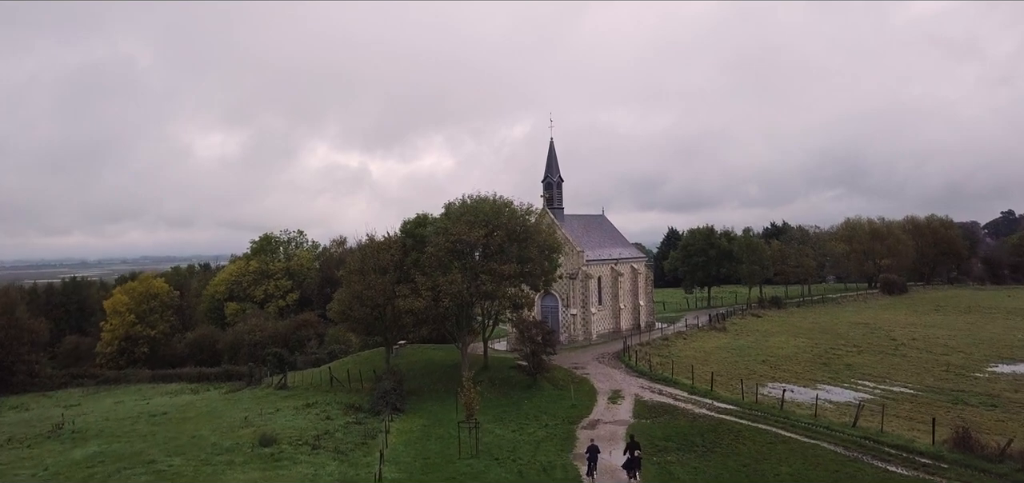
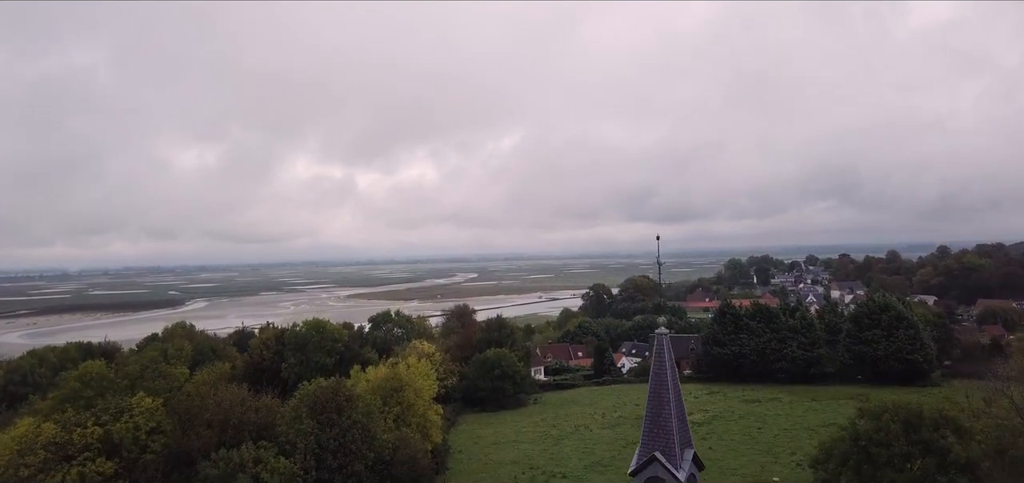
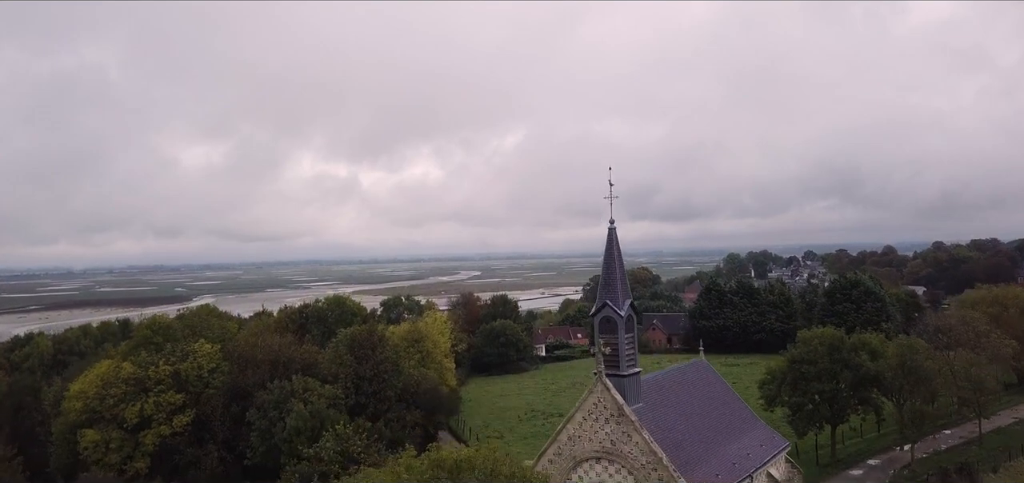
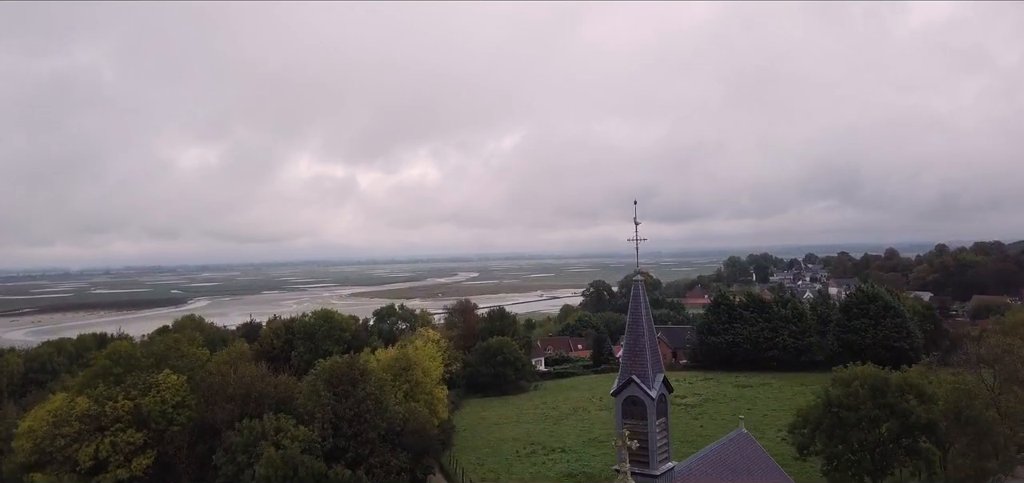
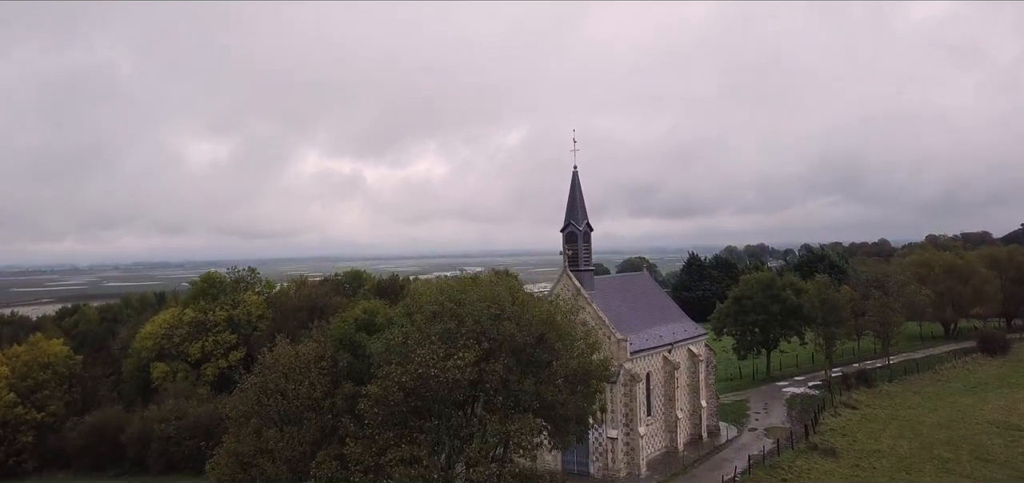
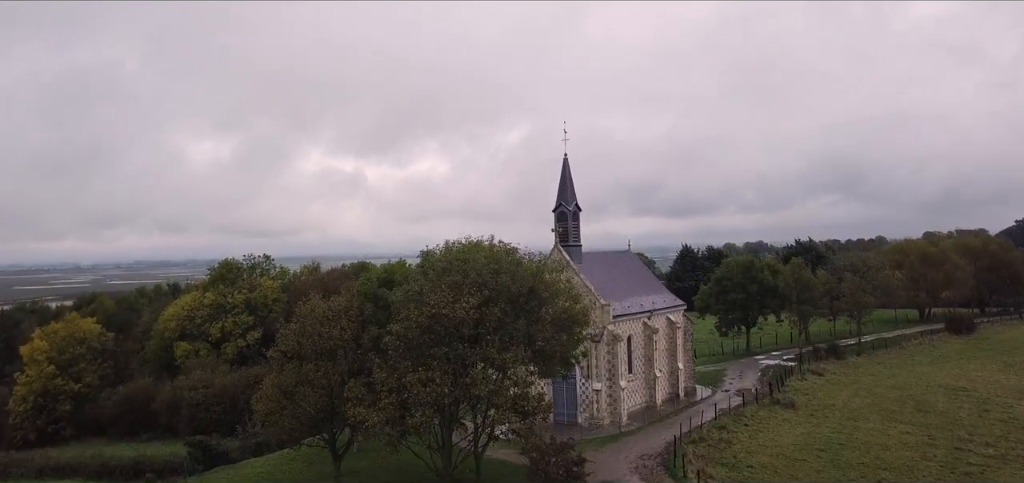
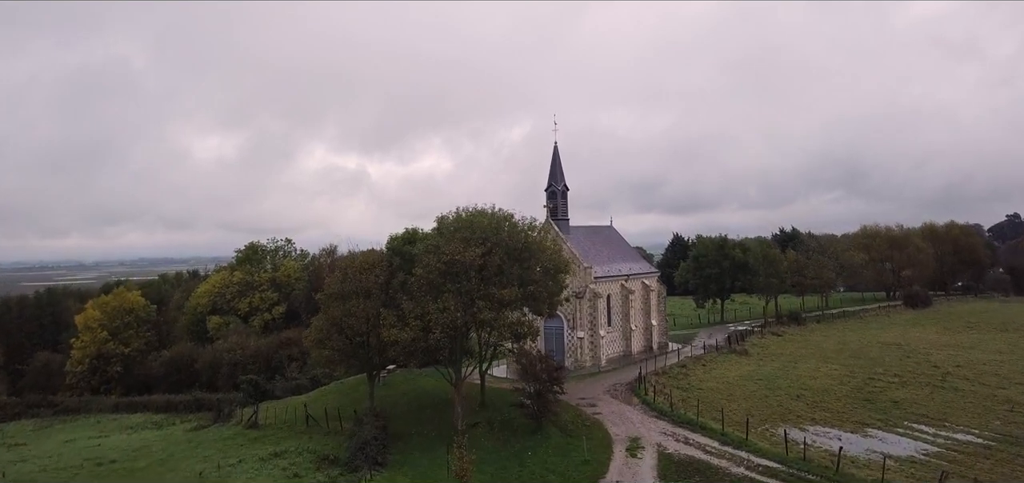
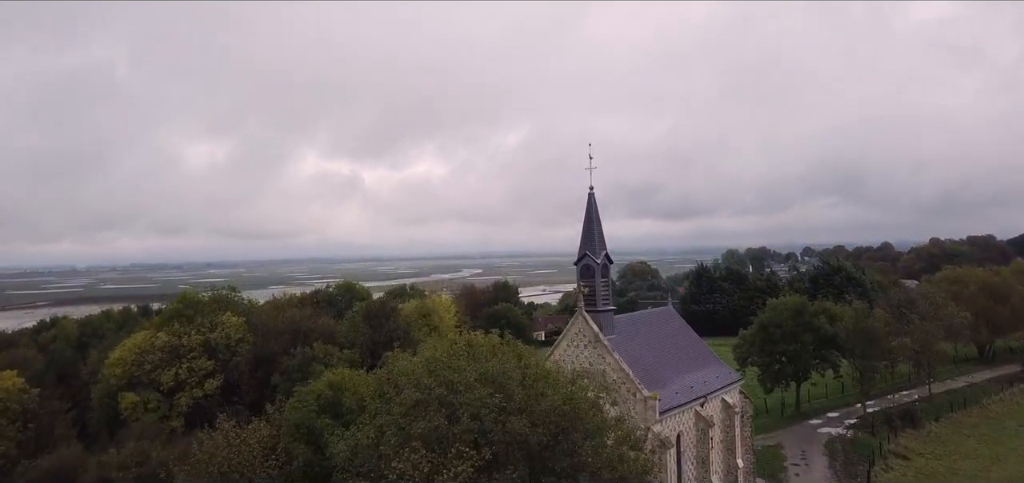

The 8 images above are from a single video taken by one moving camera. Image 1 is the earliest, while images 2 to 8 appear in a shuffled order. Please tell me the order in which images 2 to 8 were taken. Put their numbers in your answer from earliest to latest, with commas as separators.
7, 6, 5, 8, 3, 4, 2
